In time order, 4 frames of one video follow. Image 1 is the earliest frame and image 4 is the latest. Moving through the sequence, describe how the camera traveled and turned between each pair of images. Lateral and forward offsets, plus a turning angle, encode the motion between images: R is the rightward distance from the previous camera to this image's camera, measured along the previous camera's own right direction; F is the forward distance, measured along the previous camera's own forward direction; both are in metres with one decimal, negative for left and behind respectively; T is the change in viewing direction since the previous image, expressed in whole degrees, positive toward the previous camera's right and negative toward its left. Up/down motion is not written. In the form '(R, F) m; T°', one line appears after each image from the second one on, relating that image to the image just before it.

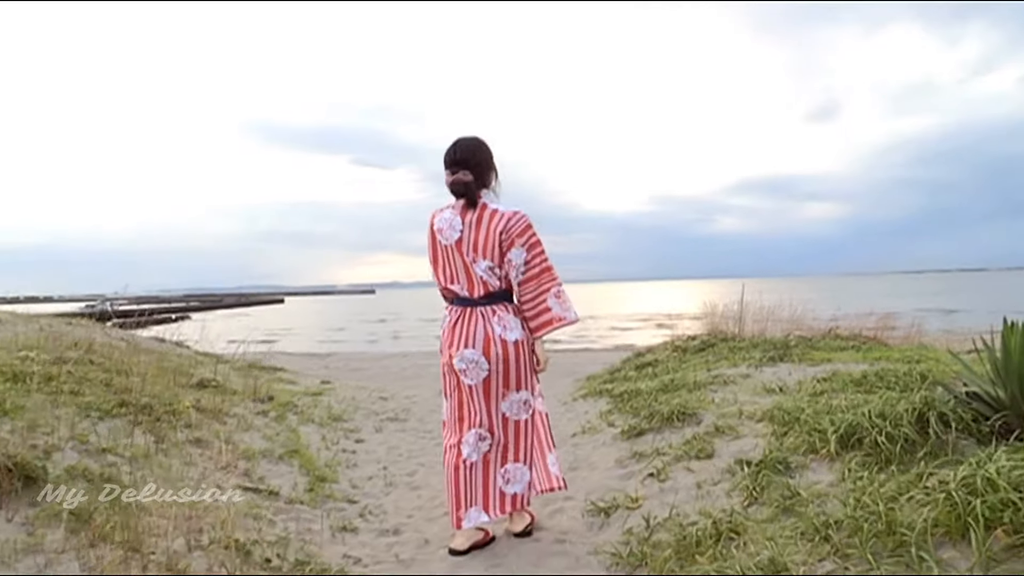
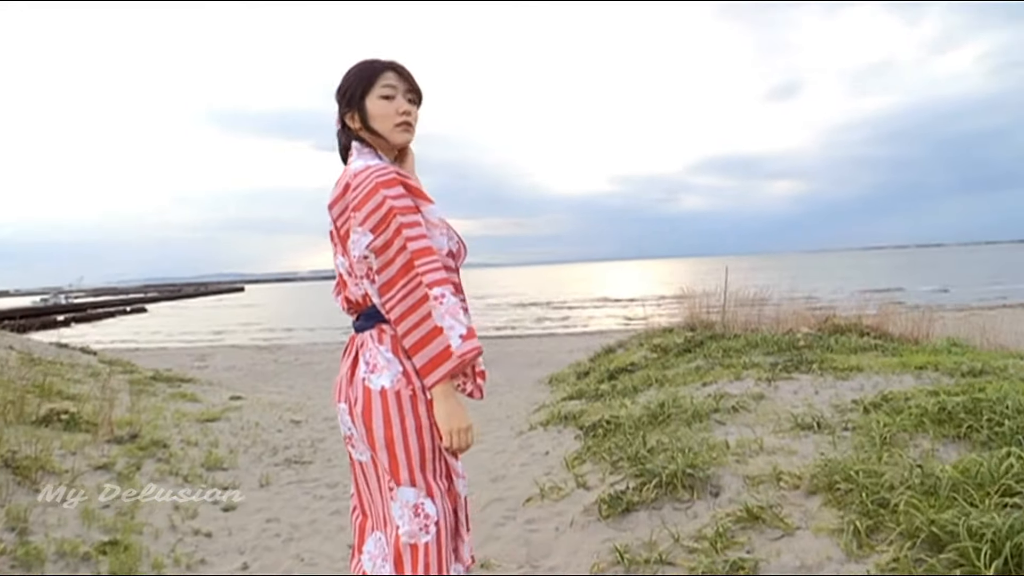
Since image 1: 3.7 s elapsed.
(+0.3, +2.1) m; +2°
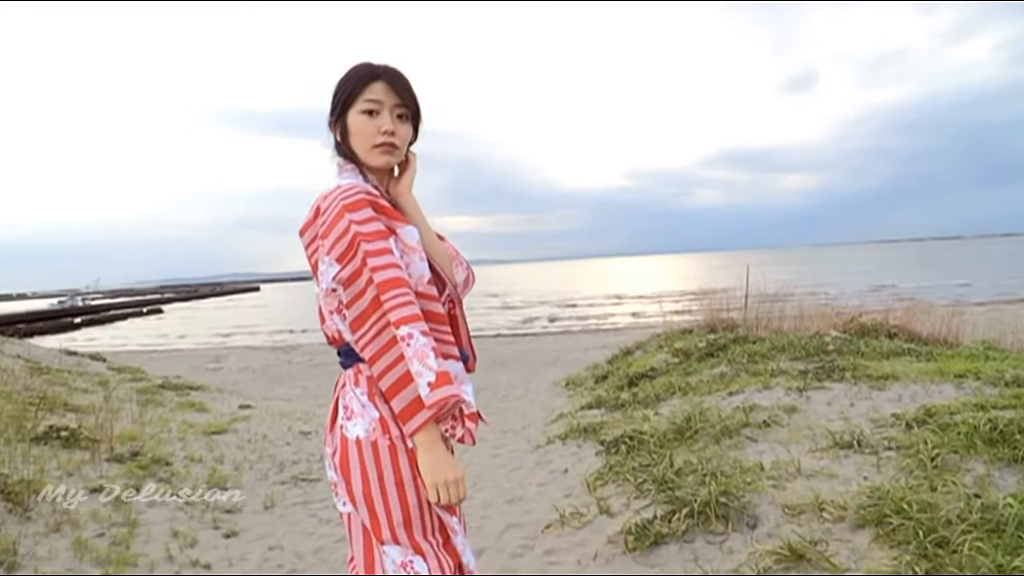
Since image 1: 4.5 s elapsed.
(0.0, +0.3) m; -1°
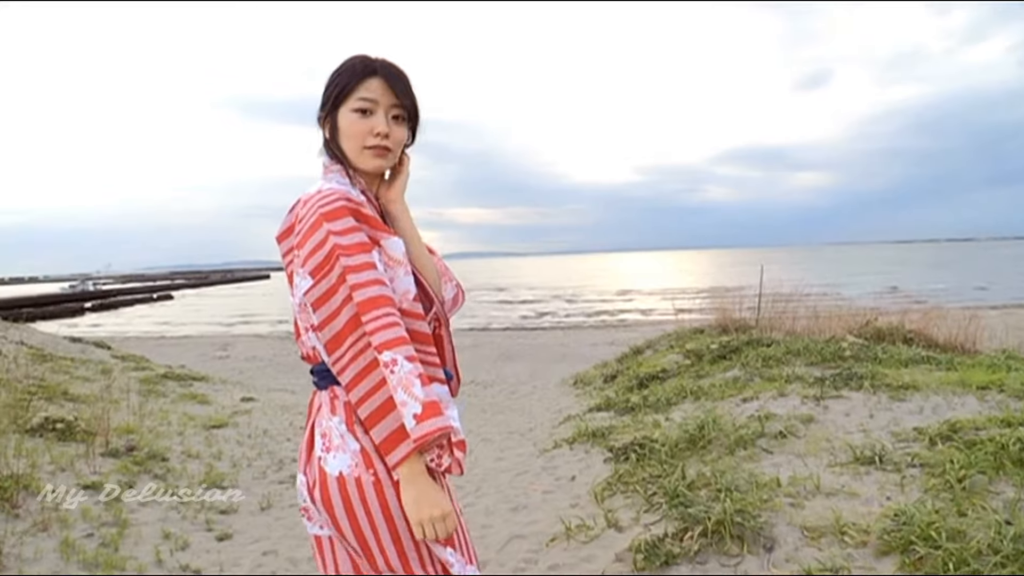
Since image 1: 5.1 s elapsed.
(0.0, +0.2) m; -1°
